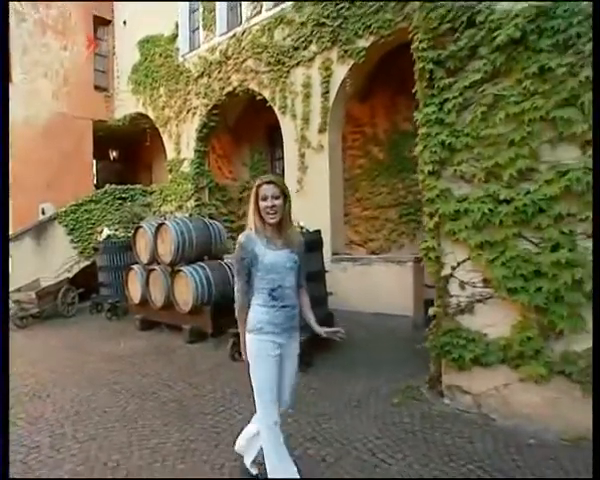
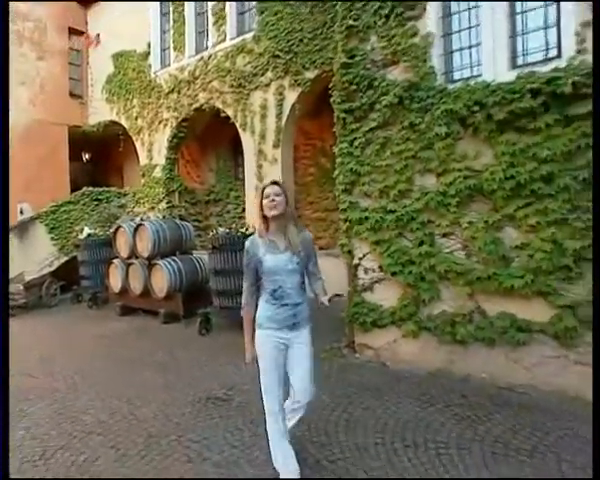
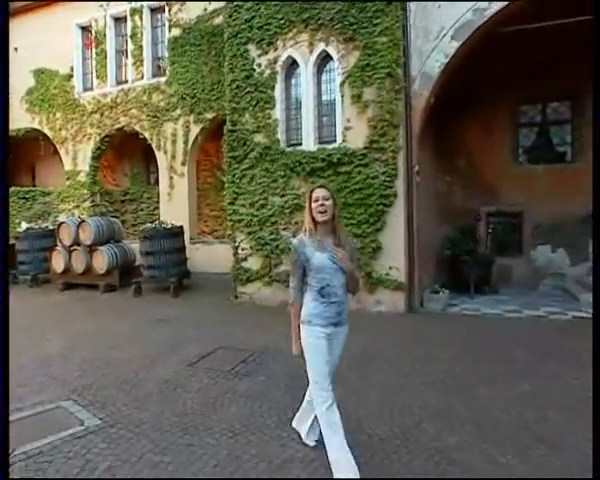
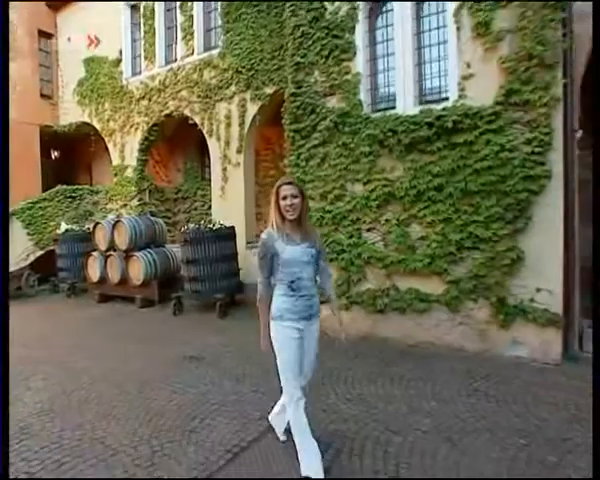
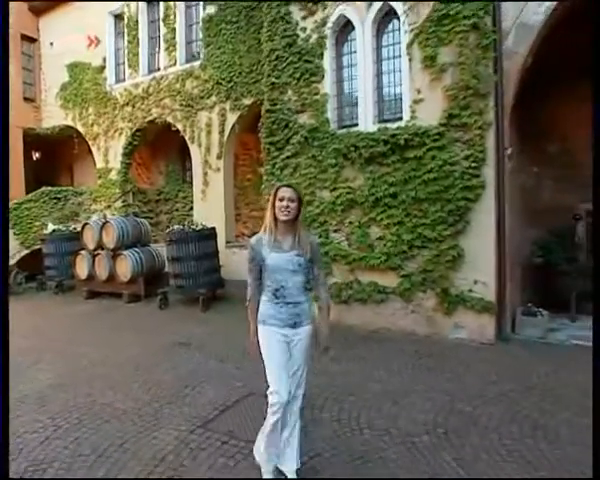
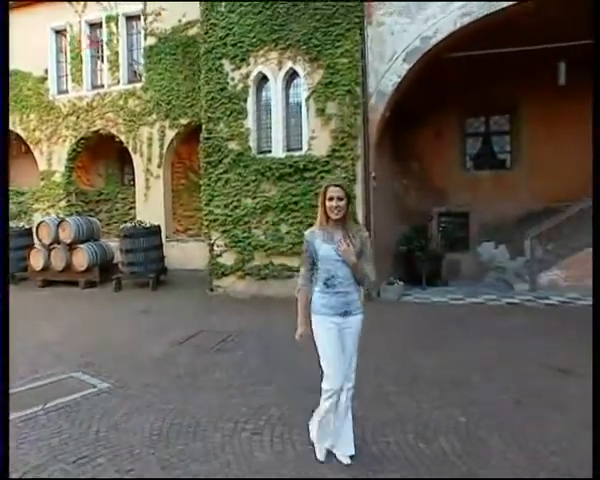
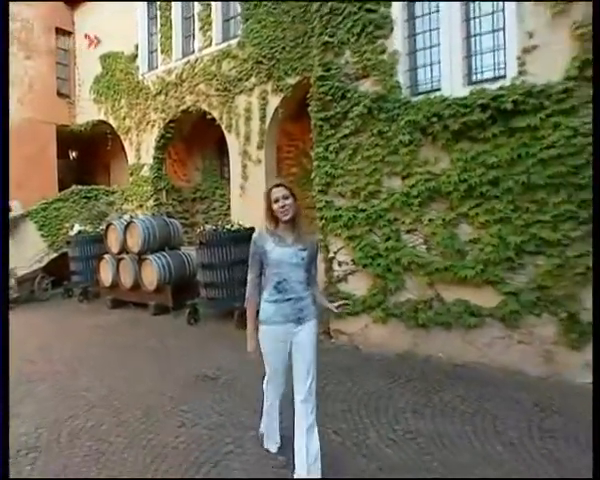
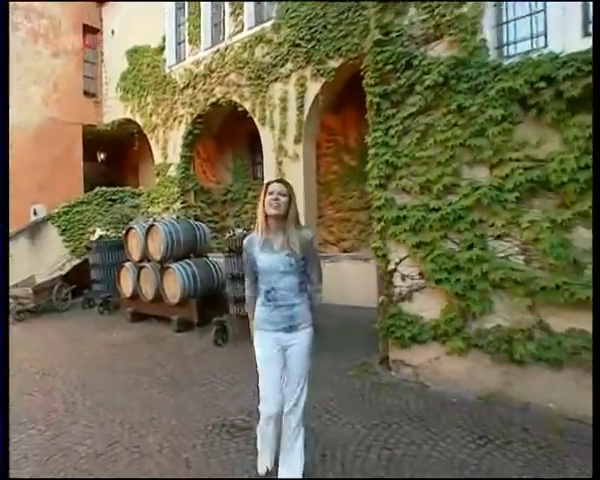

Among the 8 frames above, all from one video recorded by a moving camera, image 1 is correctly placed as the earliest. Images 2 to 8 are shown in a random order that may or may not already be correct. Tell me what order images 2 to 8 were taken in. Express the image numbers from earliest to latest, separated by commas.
8, 2, 7, 4, 5, 3, 6
